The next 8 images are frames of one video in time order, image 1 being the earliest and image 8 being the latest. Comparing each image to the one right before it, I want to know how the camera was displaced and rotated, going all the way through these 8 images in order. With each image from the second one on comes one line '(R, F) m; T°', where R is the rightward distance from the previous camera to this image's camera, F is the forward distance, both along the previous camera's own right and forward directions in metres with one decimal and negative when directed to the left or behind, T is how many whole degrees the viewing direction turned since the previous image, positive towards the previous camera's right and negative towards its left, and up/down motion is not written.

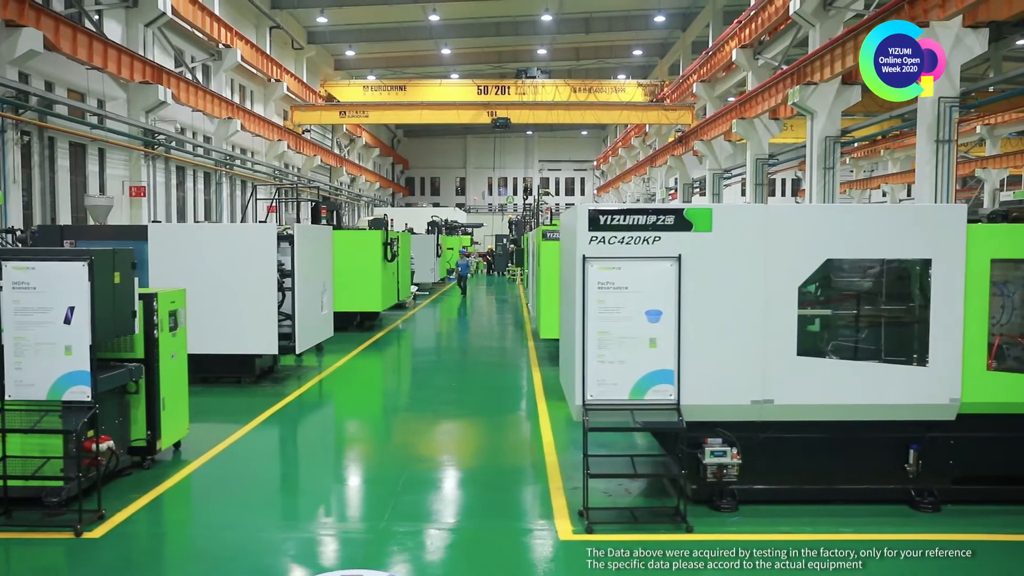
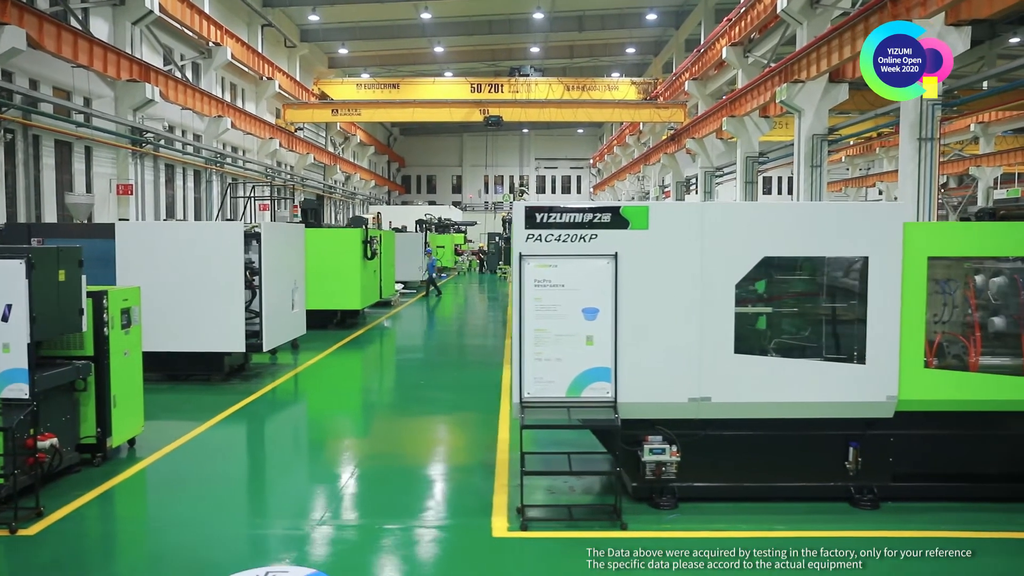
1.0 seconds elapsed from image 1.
(+0.4, 0.0) m; 0°
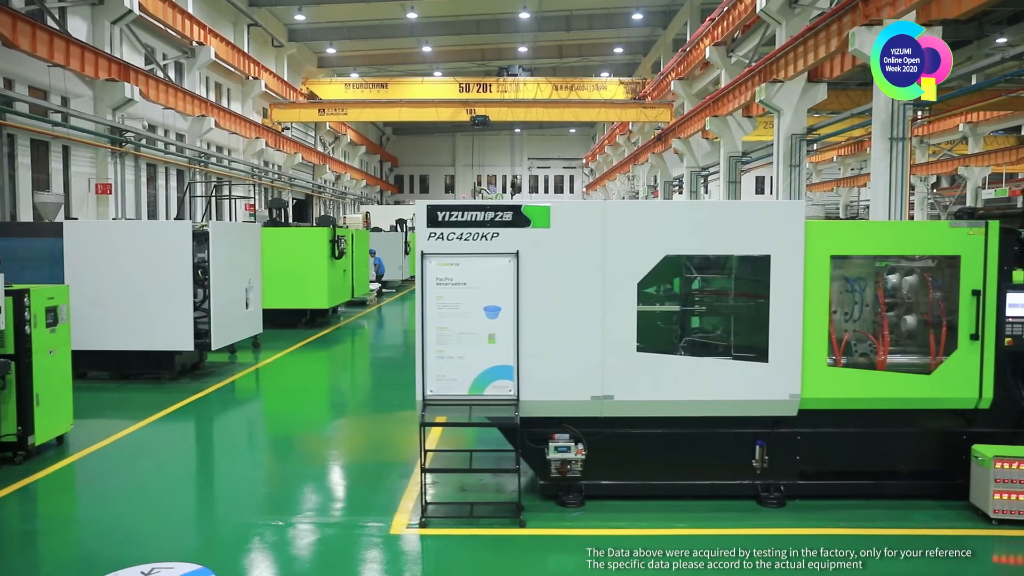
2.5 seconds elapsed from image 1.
(+0.6, 0.0) m; 0°
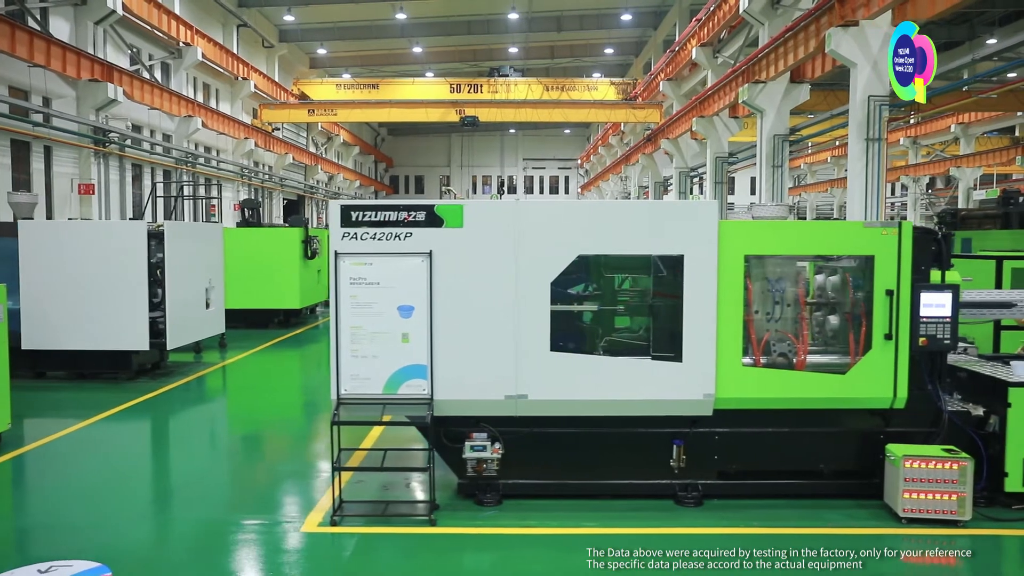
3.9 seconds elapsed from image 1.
(+0.5, 0.0) m; 0°
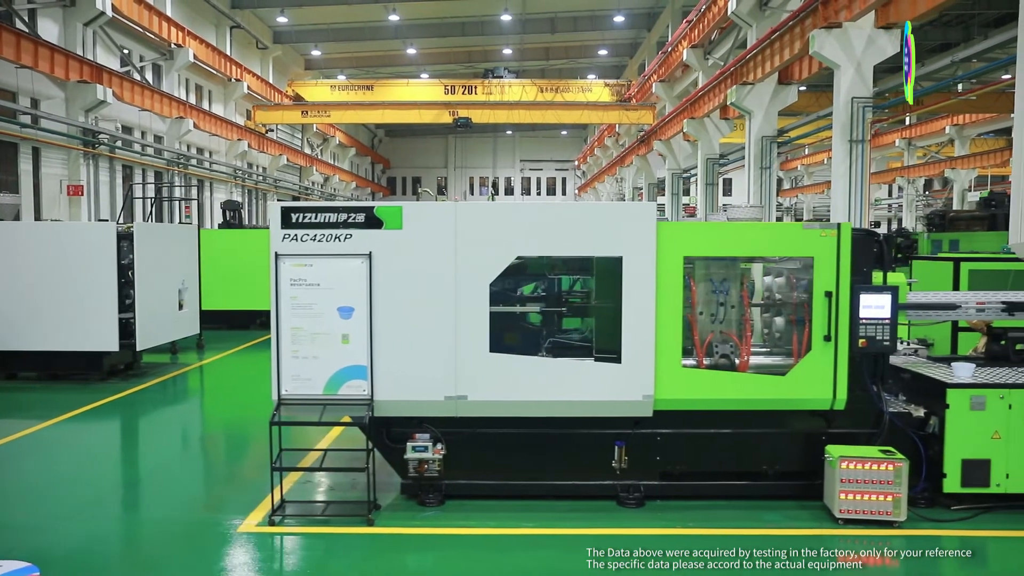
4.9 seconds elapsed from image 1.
(+0.4, 0.0) m; 0°
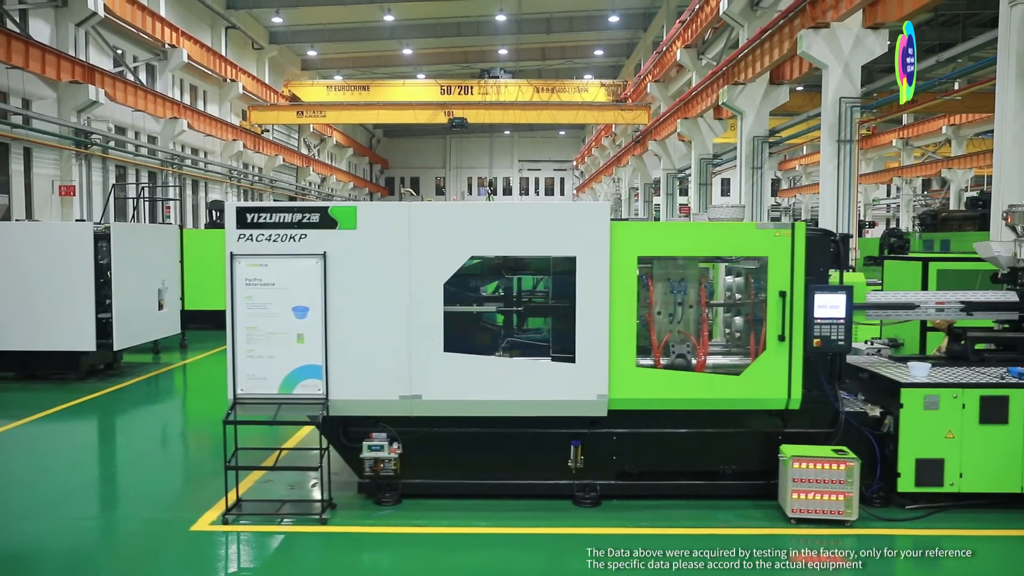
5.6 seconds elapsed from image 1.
(+0.3, 0.0) m; 0°
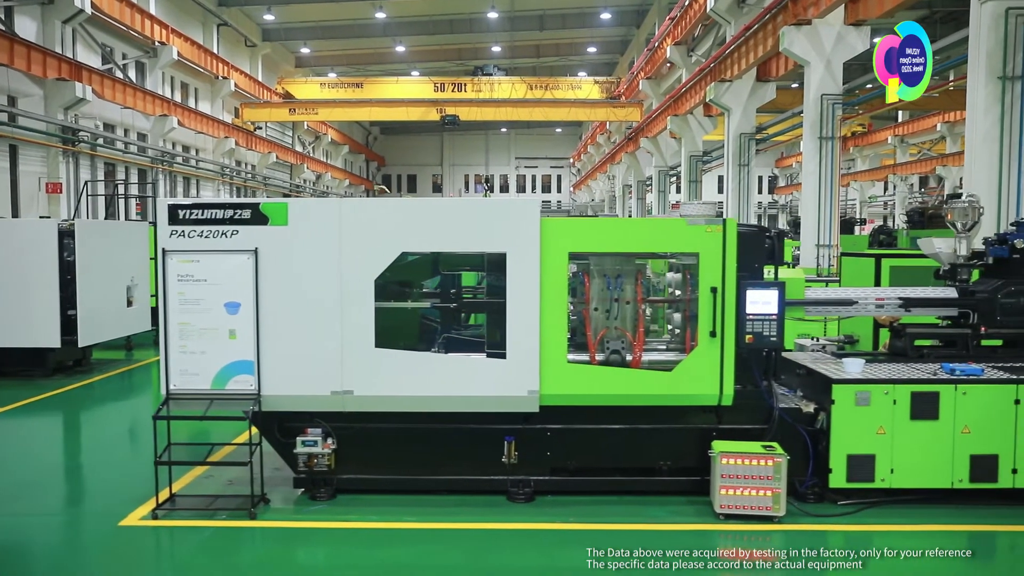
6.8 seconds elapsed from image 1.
(+0.4, 0.0) m; 0°
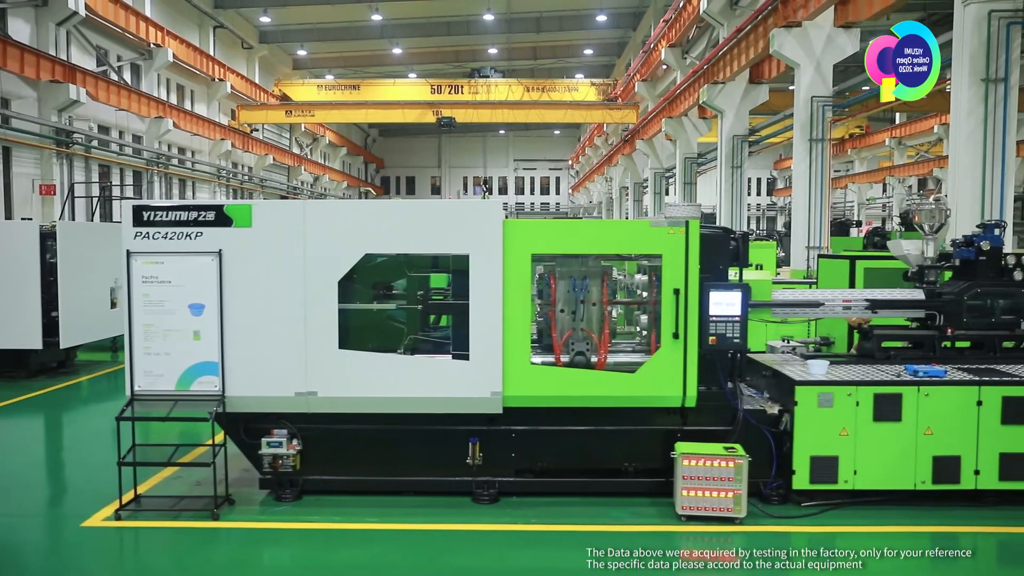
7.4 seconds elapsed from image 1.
(+0.2, 0.0) m; 0°
